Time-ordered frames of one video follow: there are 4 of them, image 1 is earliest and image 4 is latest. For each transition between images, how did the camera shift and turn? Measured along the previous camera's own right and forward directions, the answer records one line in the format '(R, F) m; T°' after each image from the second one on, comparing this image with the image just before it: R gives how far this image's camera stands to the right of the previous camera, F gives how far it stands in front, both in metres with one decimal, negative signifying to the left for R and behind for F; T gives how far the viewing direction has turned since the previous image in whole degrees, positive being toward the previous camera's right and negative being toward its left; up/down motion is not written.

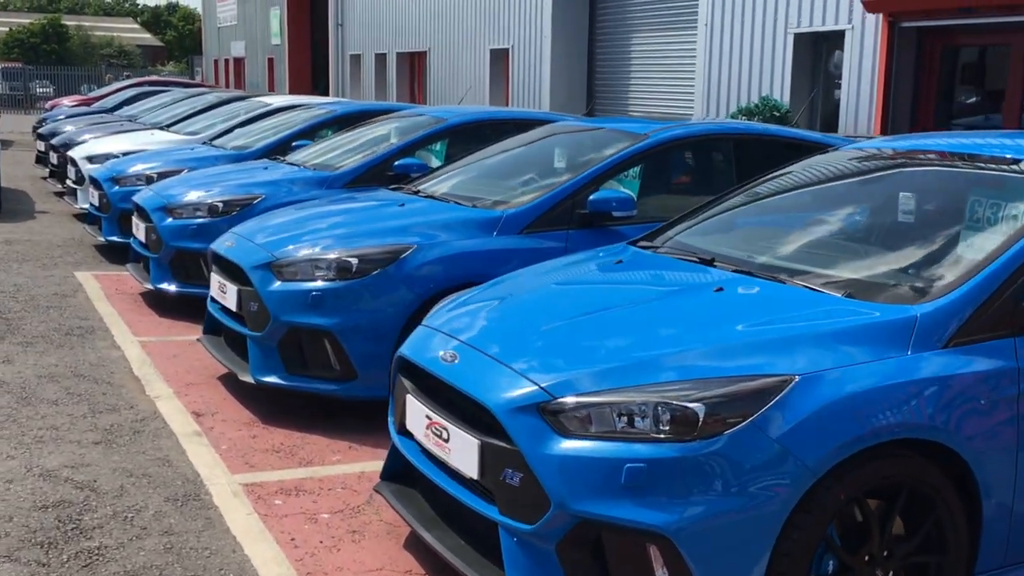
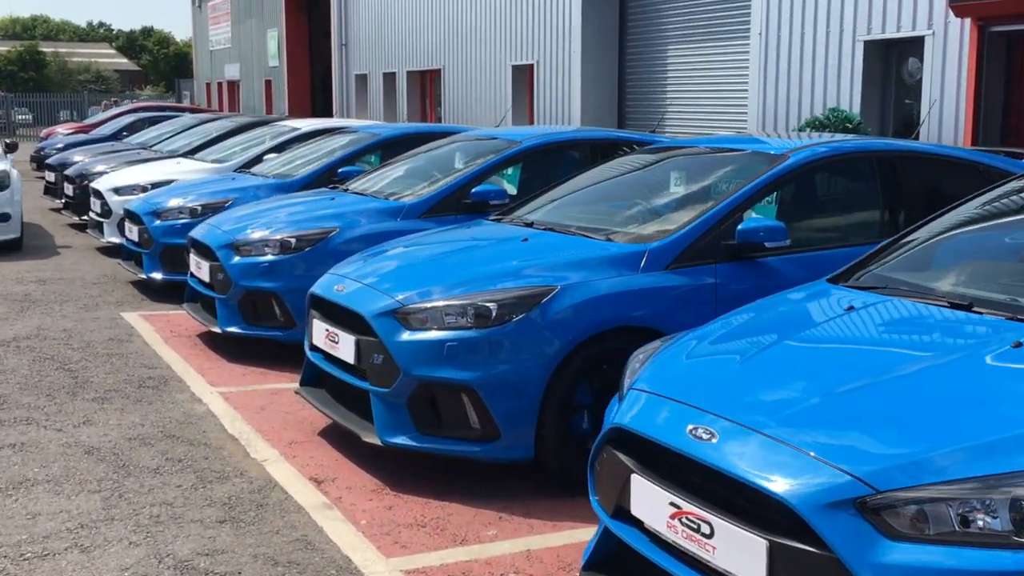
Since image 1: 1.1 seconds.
(-1.1, +0.4) m; +1°
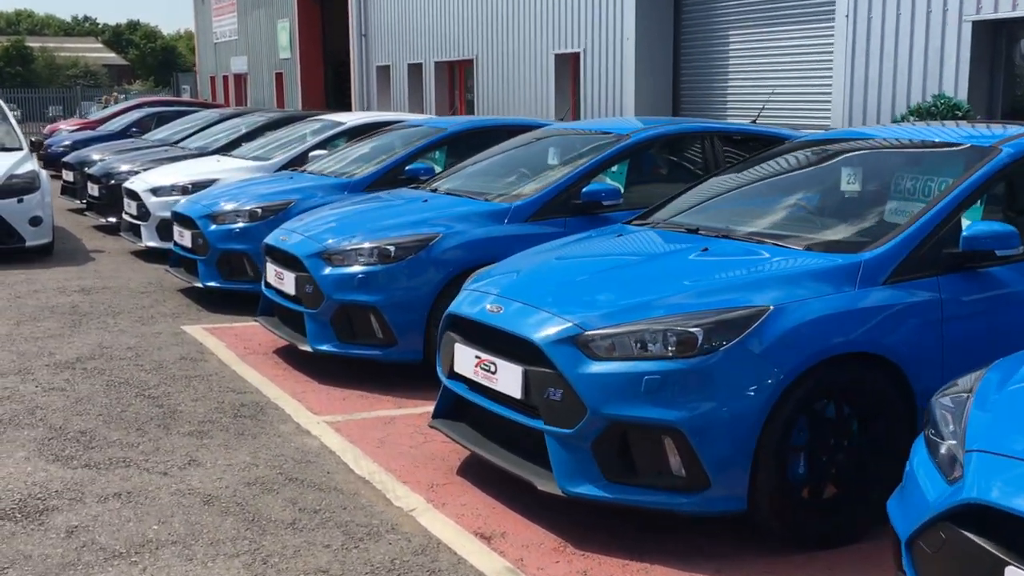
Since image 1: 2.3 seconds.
(-1.2, +0.6) m; 0°
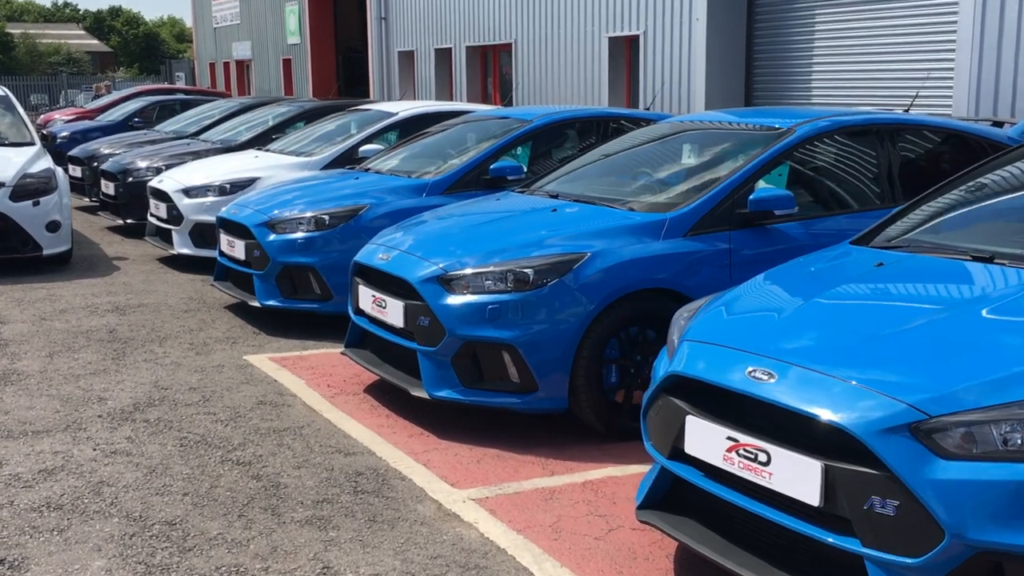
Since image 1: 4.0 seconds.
(-1.4, +1.1) m; +1°
